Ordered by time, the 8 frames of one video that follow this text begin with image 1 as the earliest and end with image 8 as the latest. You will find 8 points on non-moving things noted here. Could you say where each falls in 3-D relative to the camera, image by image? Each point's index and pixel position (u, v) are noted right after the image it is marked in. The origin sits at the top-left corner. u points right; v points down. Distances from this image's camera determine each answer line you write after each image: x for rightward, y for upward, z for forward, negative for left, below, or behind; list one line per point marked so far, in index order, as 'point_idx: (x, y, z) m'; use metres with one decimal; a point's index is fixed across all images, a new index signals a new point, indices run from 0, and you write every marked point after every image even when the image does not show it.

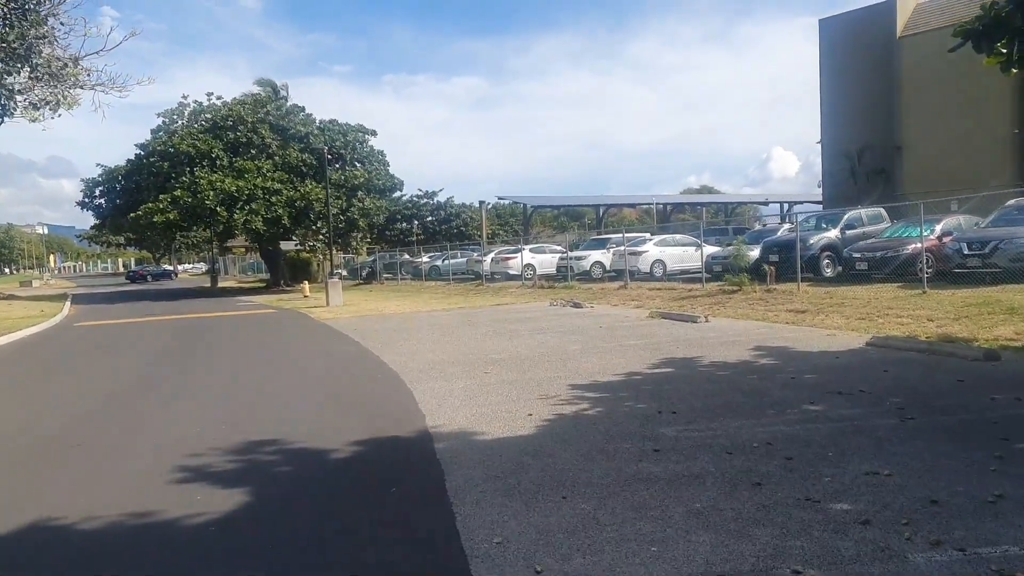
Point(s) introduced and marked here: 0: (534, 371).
0: (+0.3, -1.1, +9.4) m
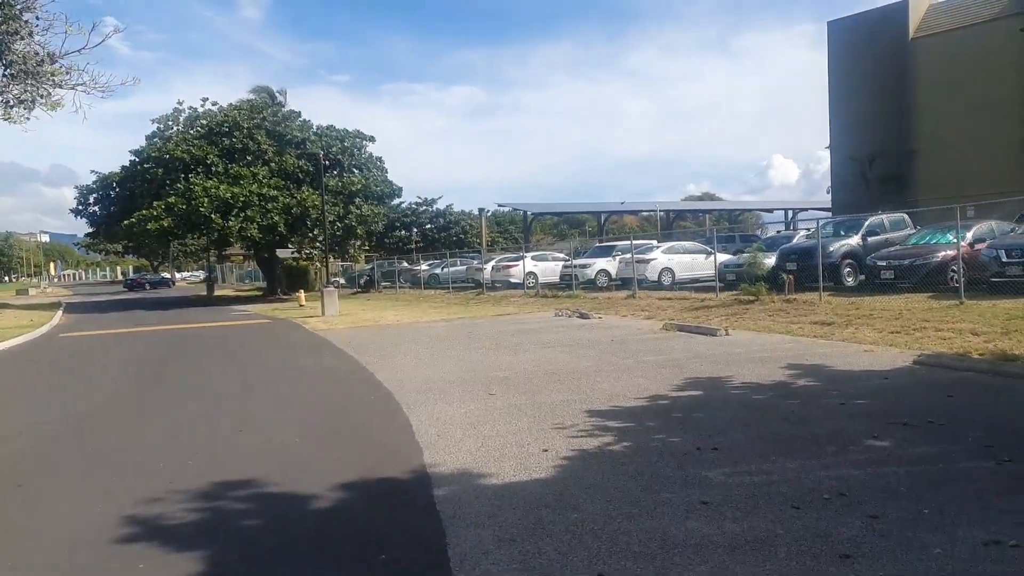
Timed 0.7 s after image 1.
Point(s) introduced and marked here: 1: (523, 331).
0: (+0.4, -1.2, +8.4) m
1: (+0.3, -1.0, +15.9) m
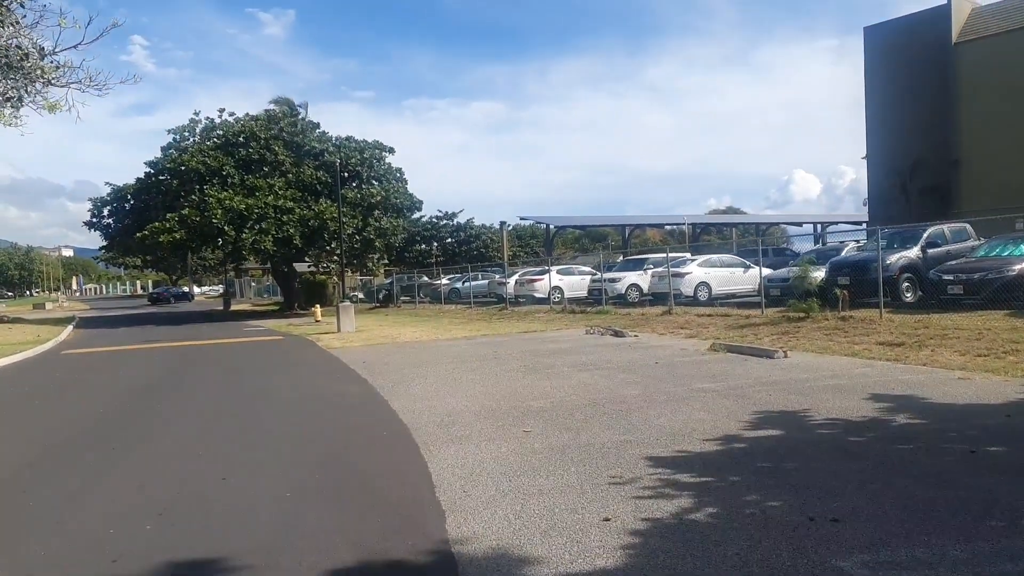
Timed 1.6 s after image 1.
0: (+0.8, -1.4, +7.0) m
1: (+0.8, -1.3, +14.5) m
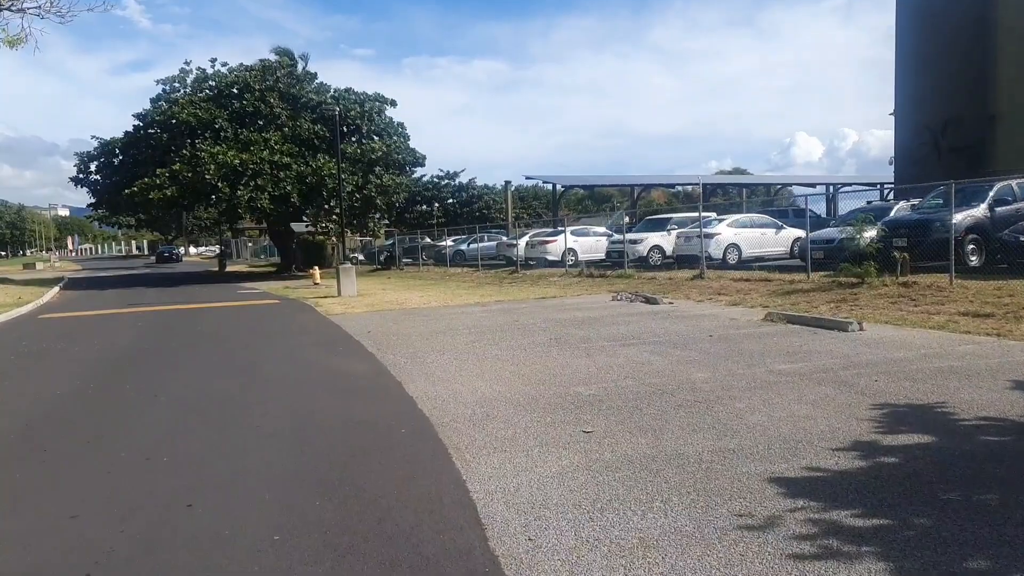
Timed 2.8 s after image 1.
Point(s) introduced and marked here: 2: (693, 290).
0: (+1.2, -1.1, +5.4) m
1: (+1.3, -0.6, +12.8) m
2: (+4.2, 0.0, +17.0) m
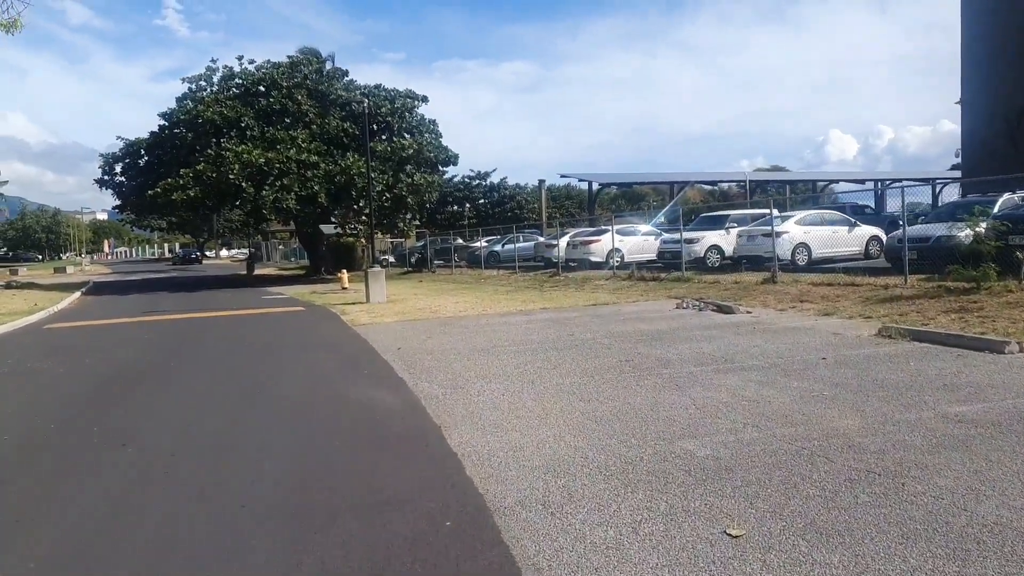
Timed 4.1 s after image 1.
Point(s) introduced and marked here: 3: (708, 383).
0: (+1.7, -1.2, +3.3) m
1: (+2.1, -0.7, +10.8) m
2: (+5.2, -0.2, +14.8) m
3: (+2.0, -0.9, +7.4) m
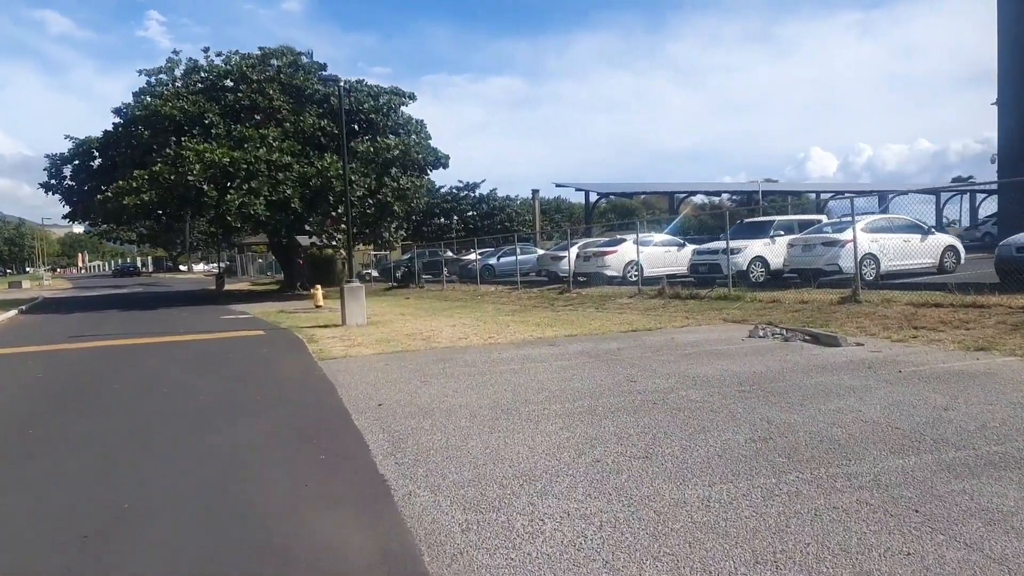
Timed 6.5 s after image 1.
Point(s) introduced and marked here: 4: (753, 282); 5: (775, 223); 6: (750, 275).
0: (+2.3, -1.3, -0.2) m
1: (+2.5, -1.0, +7.2) m
2: (+5.5, -0.5, +11.3) m
3: (+2.5, -1.1, +3.8) m
4: (+6.0, +0.1, +18.0) m
5: (+6.8, +1.7, +18.6) m
6: (+5.9, +0.3, +18.0) m
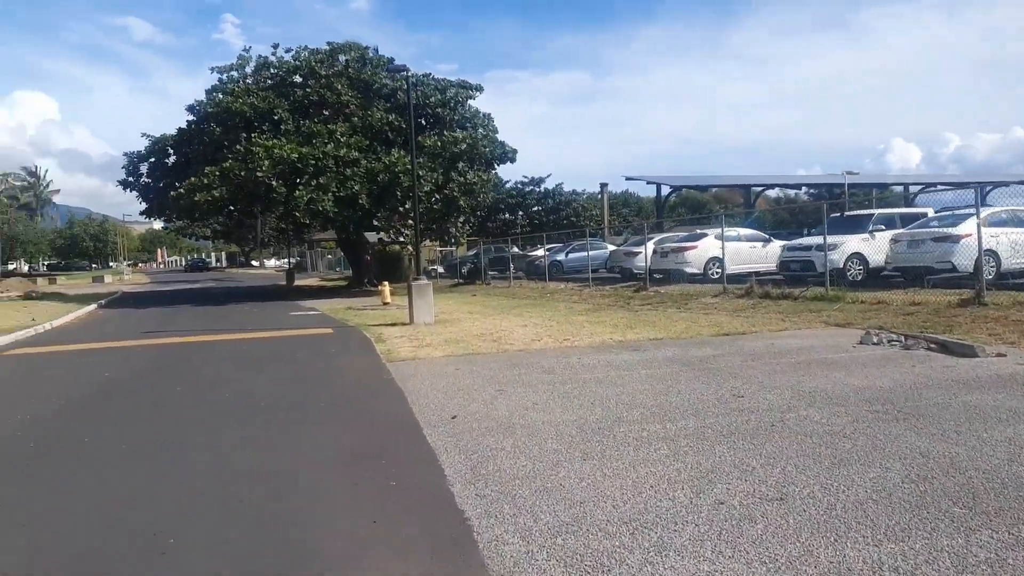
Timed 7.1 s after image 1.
0: (+2.4, -1.4, -1.3) m
1: (+3.3, -1.0, +6.1) m
2: (+6.7, -0.5, +10.0) m
3: (+2.9, -1.2, +2.7) m
4: (+7.7, +0.2, +16.6) m
5: (+8.6, +1.7, +17.1) m
6: (+7.7, +0.3, +16.5) m
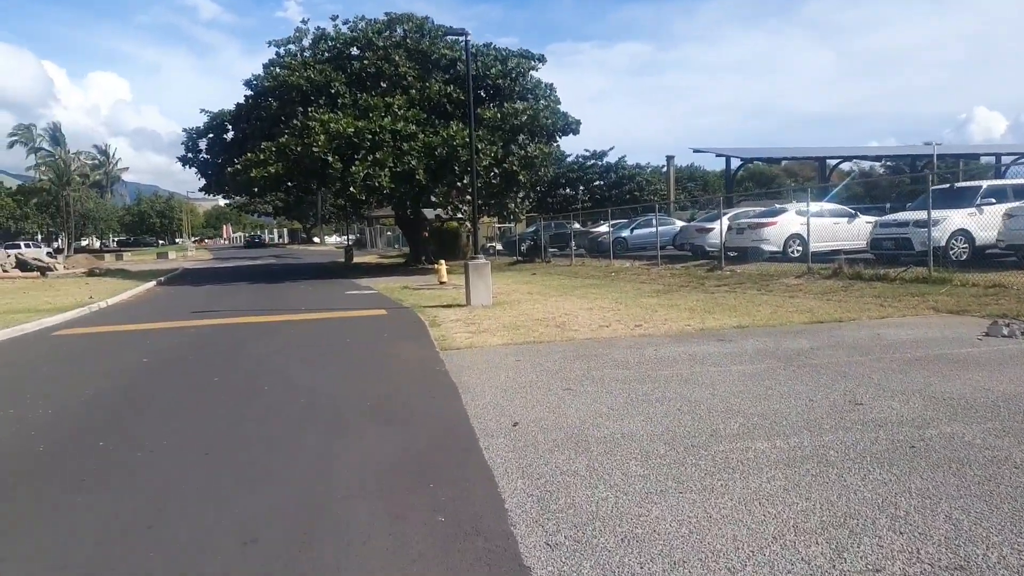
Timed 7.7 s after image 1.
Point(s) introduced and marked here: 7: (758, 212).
0: (+2.3, -1.5, -2.4) m
1: (+3.8, -0.9, +4.9) m
2: (+7.5, -0.3, +8.4) m
3: (+3.2, -1.2, +1.5) m
4: (+9.1, +0.6, +14.9) m
5: (+10.0, +2.1, +15.3) m
6: (+9.0, +0.7, +14.8) m
7: (+6.7, +2.0, +19.6) m
